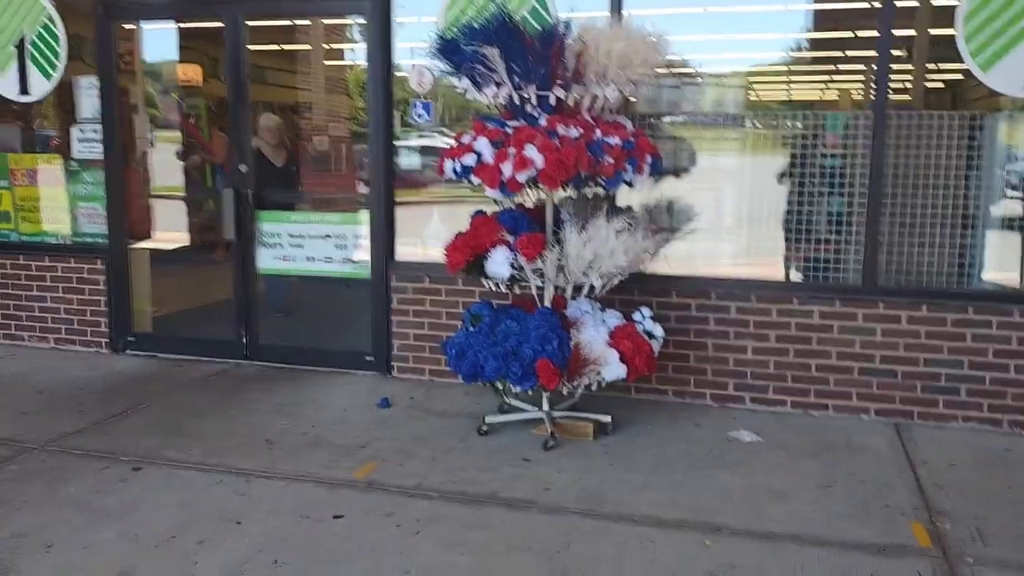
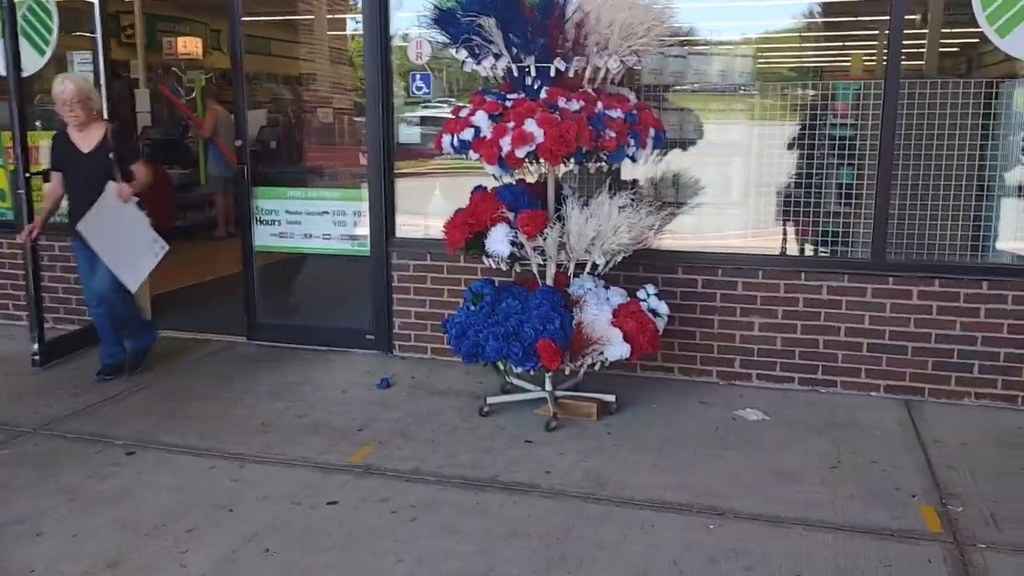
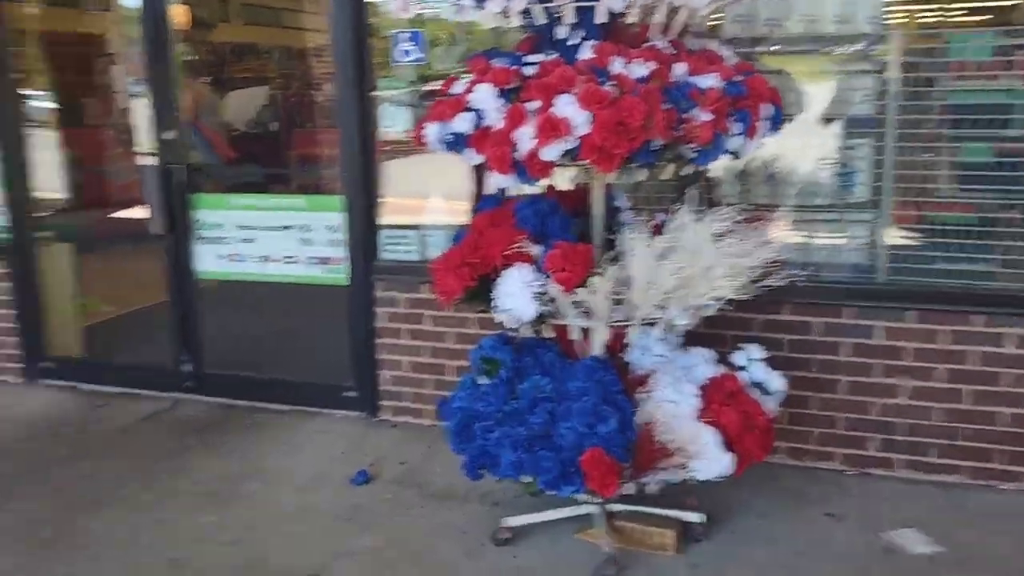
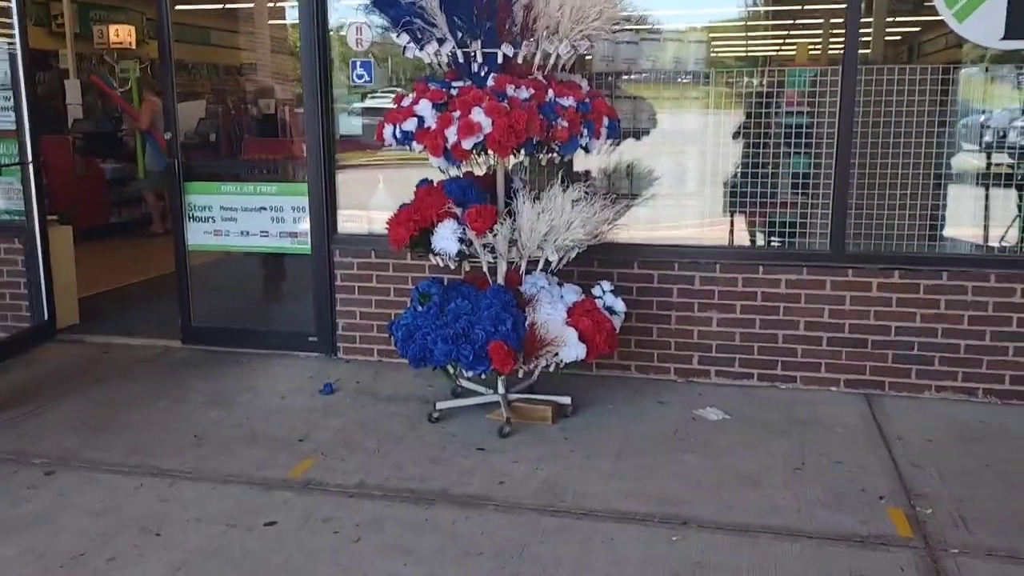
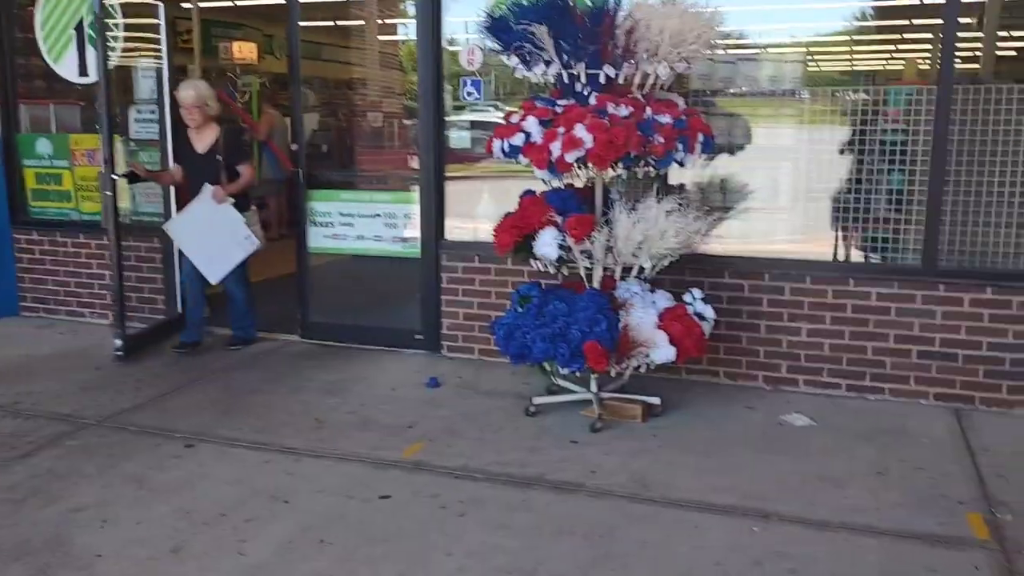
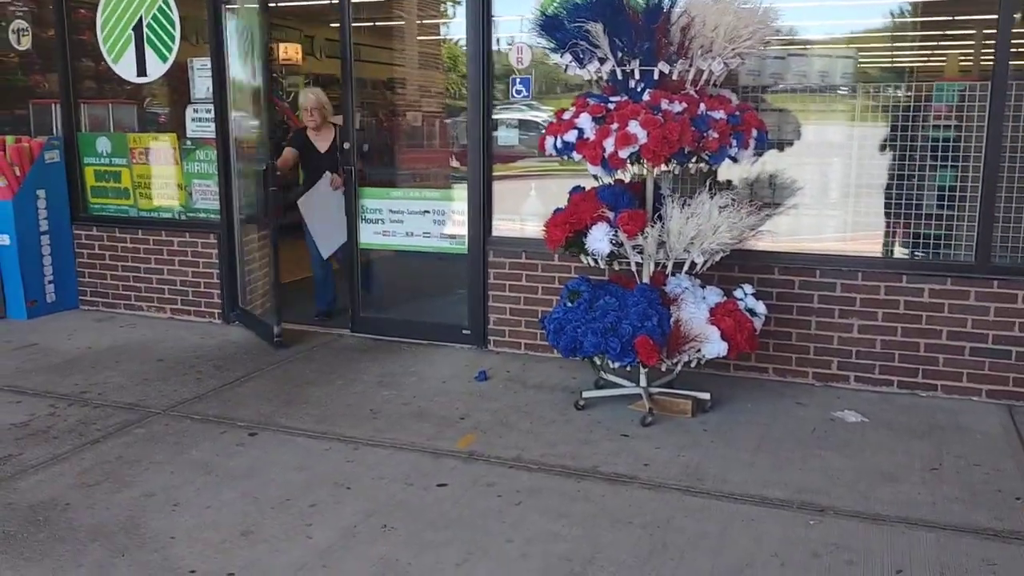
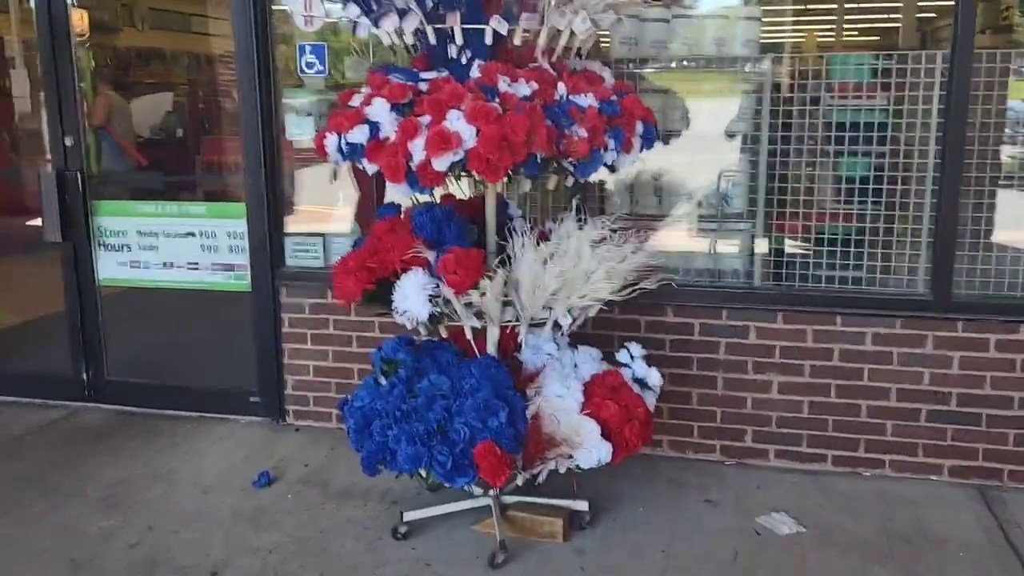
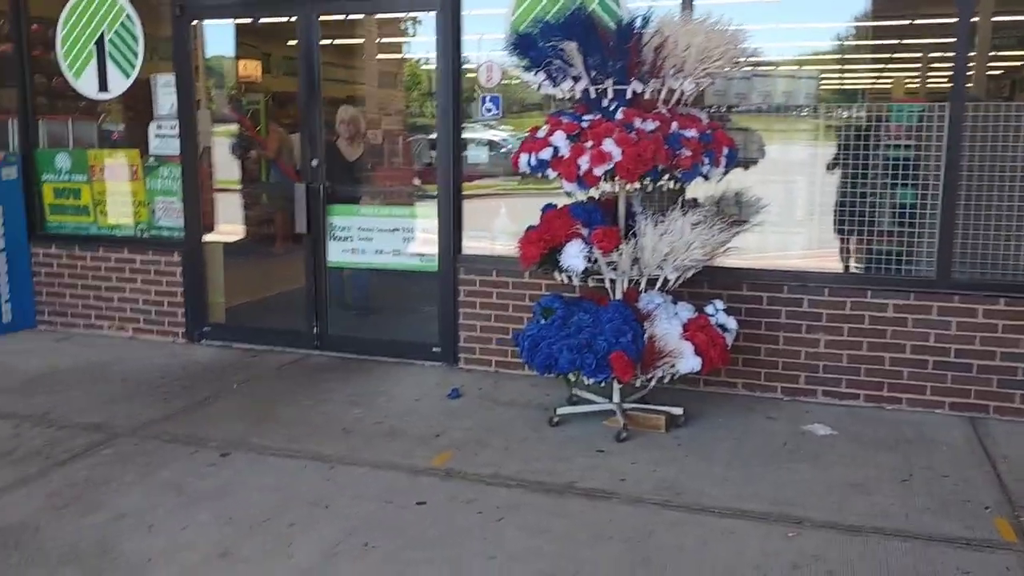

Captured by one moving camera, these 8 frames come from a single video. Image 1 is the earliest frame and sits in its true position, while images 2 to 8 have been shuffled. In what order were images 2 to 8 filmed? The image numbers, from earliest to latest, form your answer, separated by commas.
8, 6, 5, 2, 4, 7, 3
